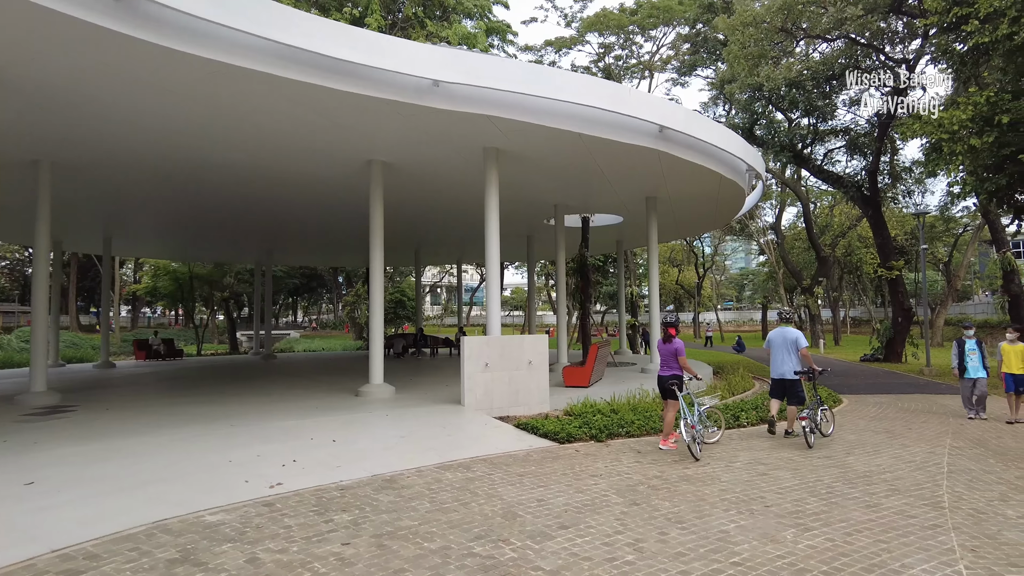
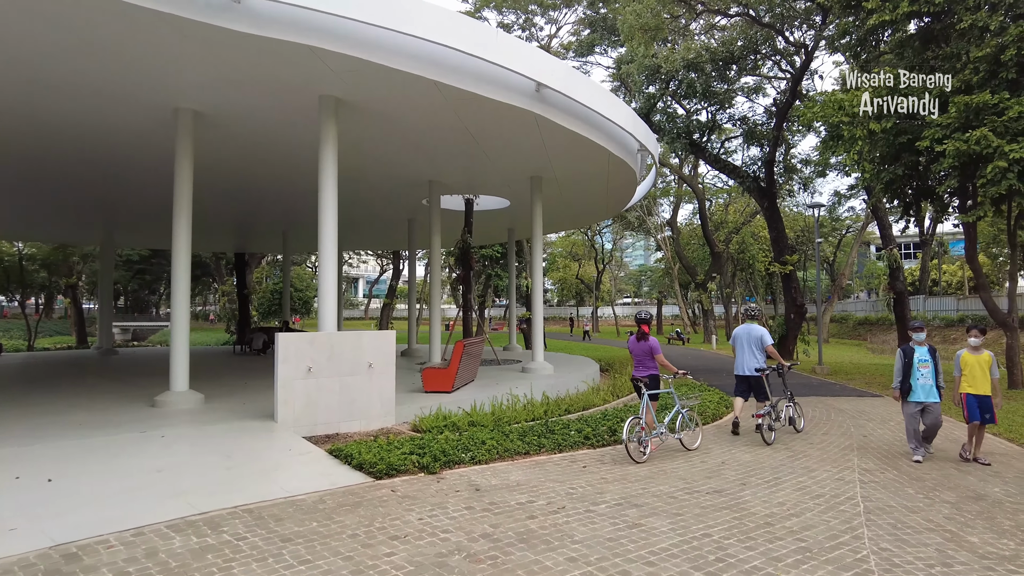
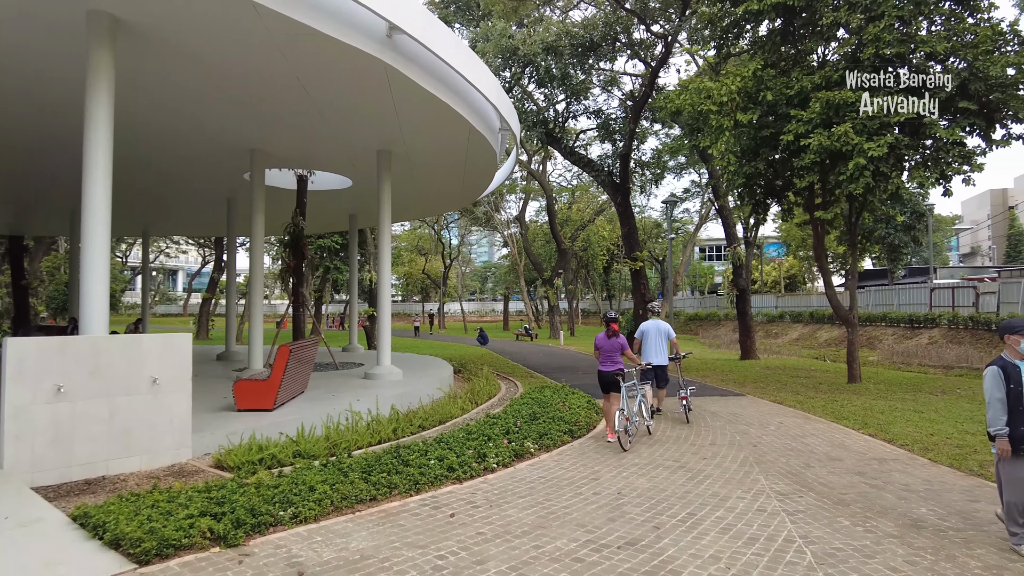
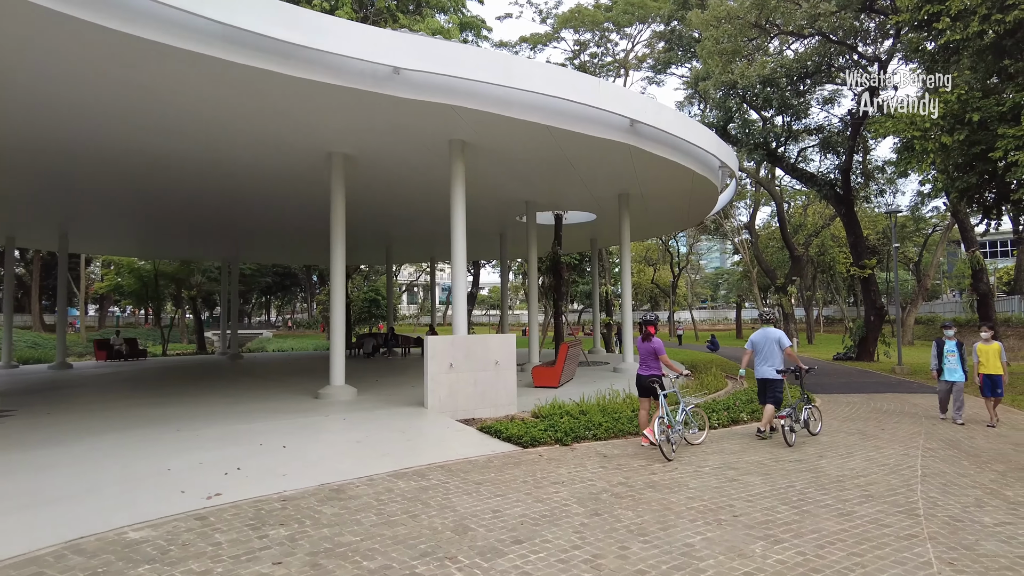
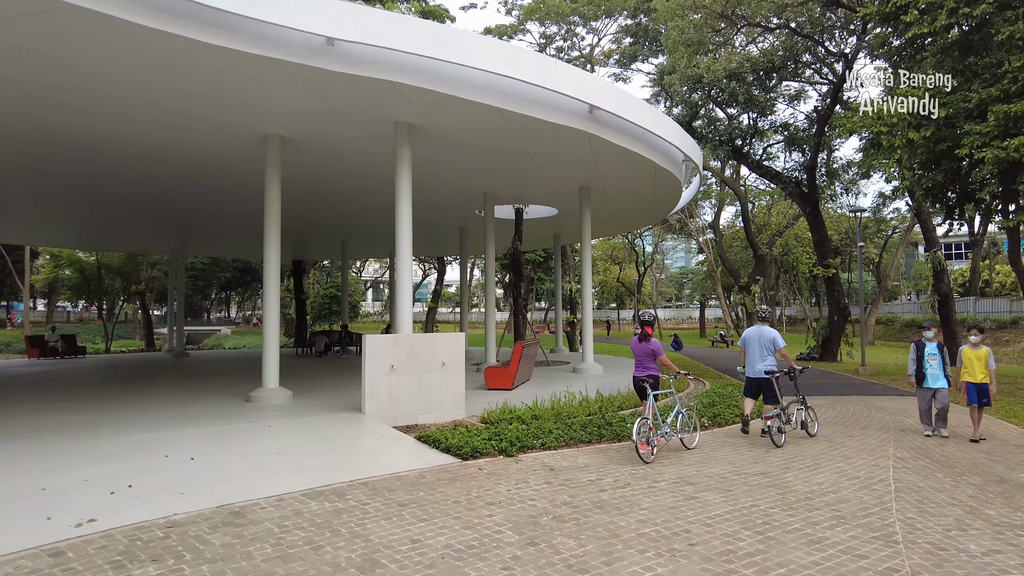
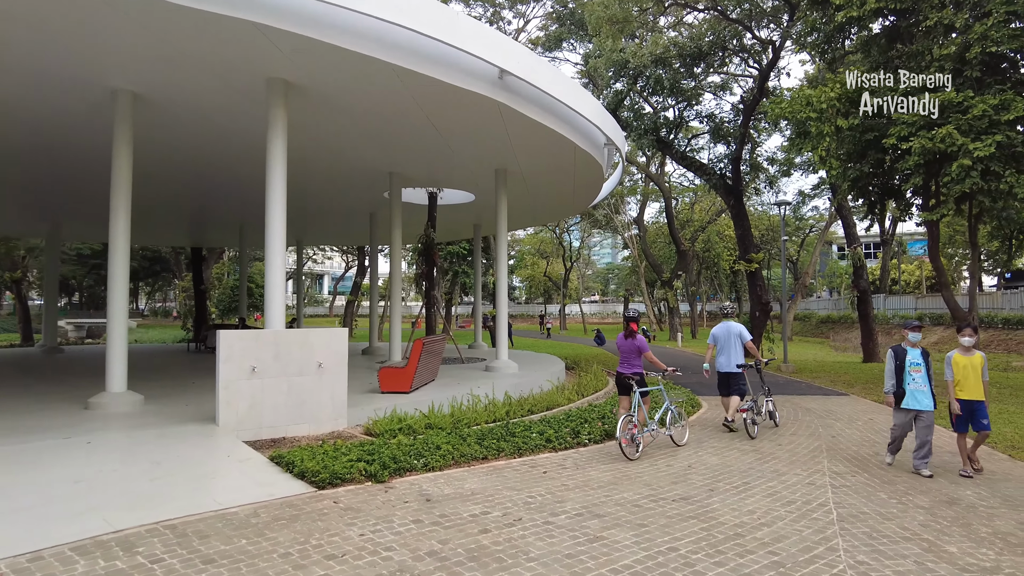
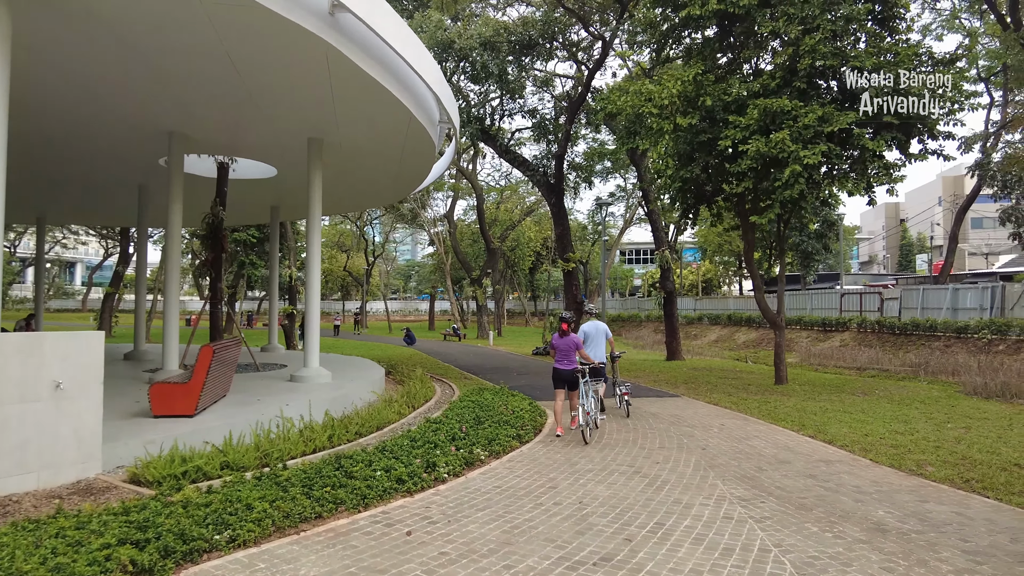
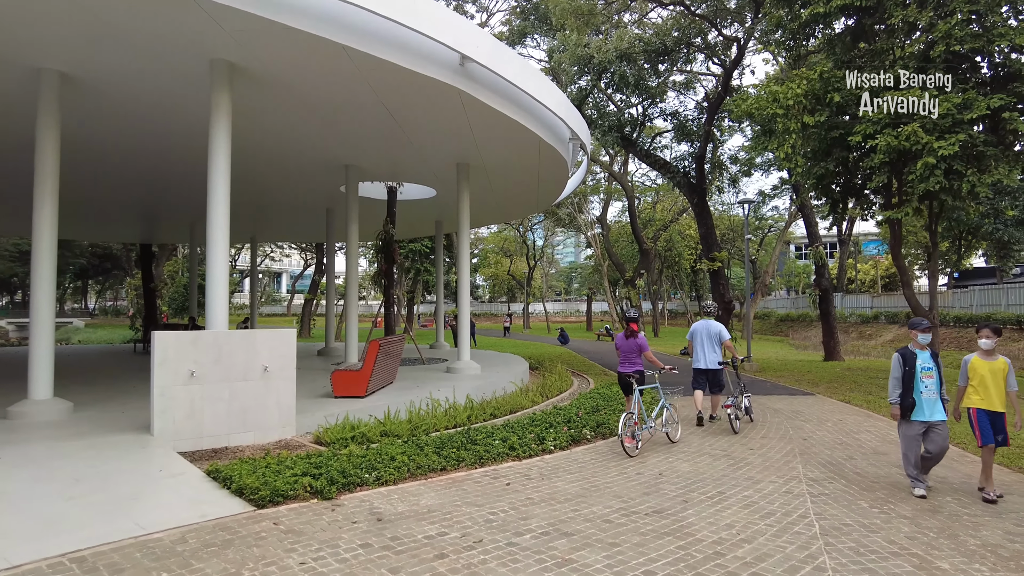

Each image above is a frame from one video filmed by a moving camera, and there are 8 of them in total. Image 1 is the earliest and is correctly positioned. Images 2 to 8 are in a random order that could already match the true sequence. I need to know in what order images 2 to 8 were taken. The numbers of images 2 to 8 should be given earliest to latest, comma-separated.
4, 5, 2, 6, 8, 3, 7
